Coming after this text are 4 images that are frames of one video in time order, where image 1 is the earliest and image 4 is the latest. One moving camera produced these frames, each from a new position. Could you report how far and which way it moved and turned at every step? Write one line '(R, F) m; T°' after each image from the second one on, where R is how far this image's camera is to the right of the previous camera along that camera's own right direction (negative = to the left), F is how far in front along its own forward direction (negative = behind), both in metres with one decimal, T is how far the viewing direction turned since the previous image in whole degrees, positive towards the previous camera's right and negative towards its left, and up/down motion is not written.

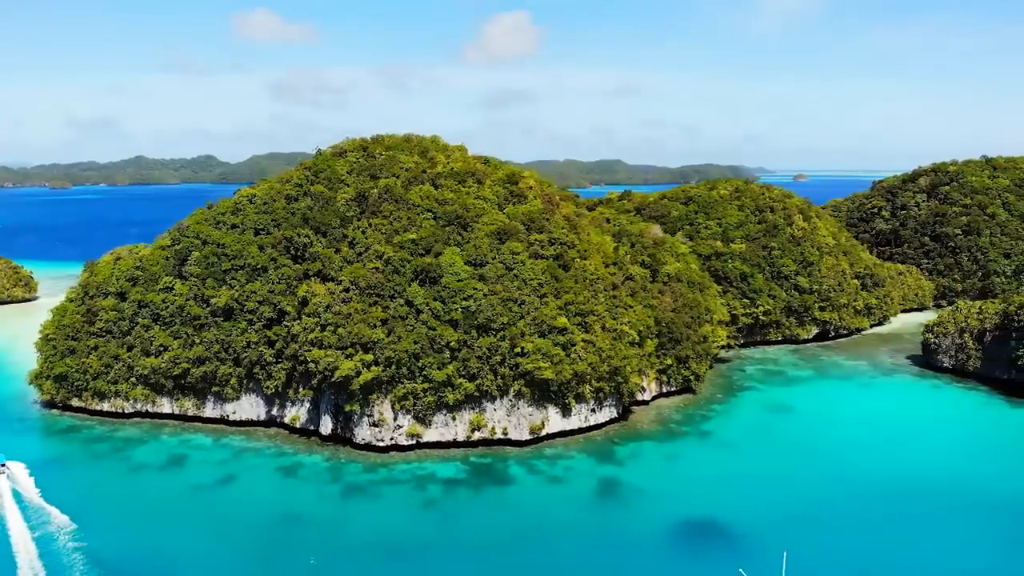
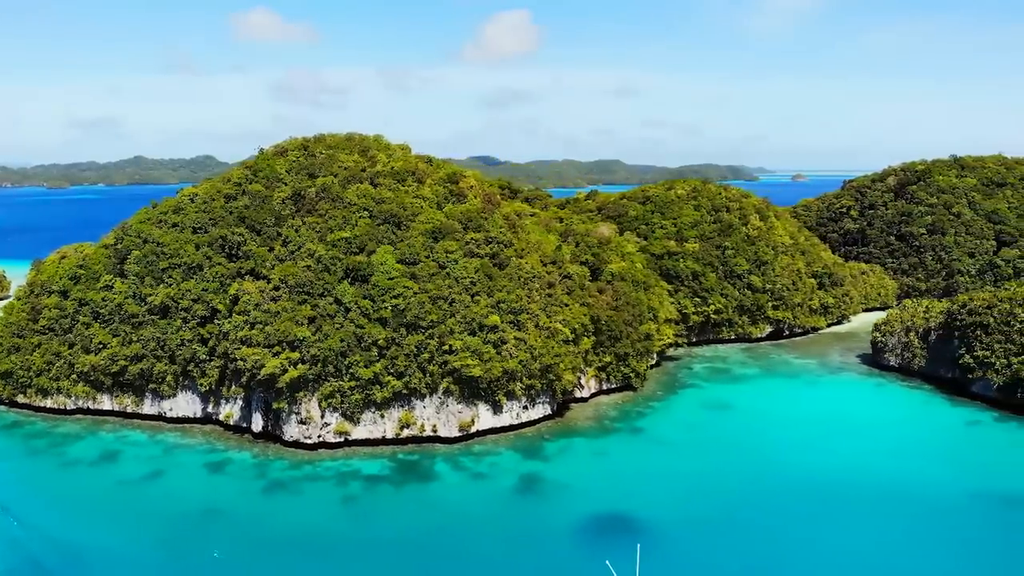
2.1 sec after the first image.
(+3.9, -0.3) m; 0°
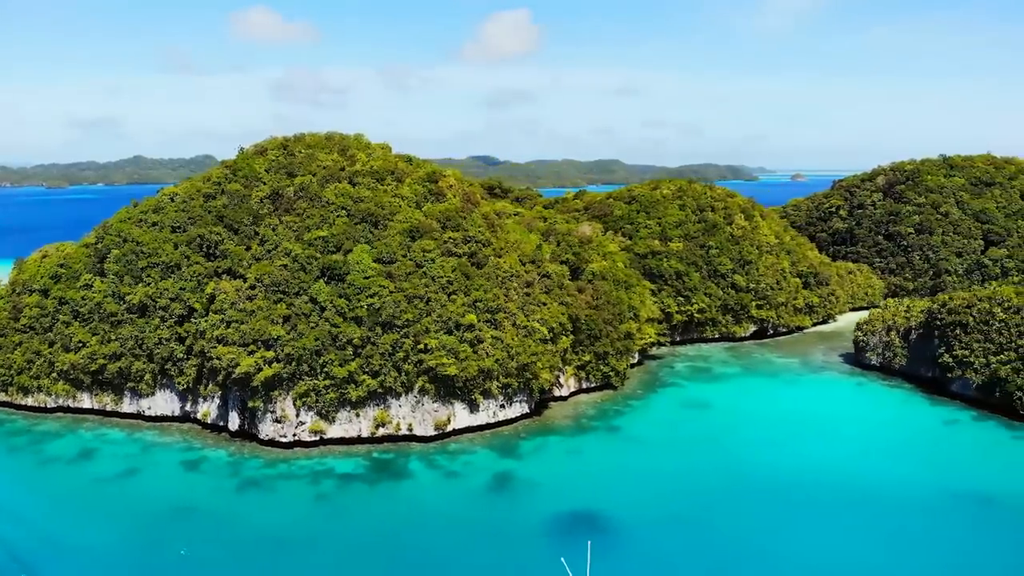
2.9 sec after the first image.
(+1.4, -0.1) m; 0°
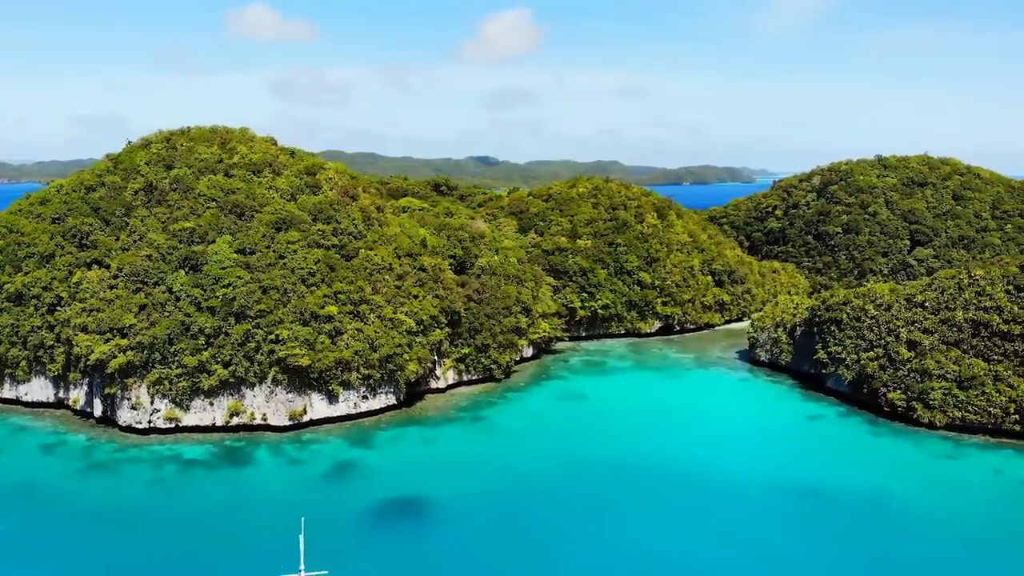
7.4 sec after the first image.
(+8.1, -0.6) m; -1°
